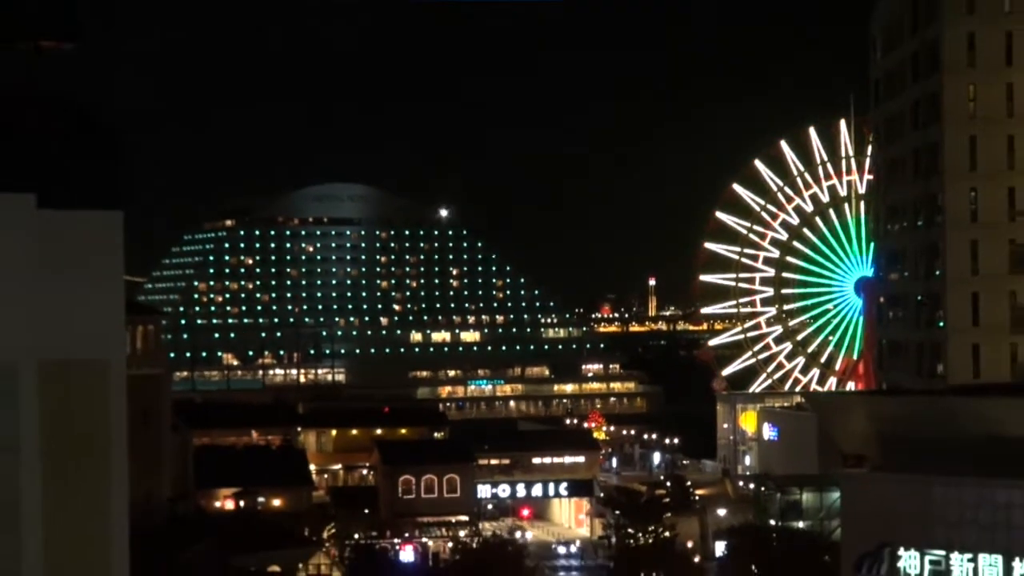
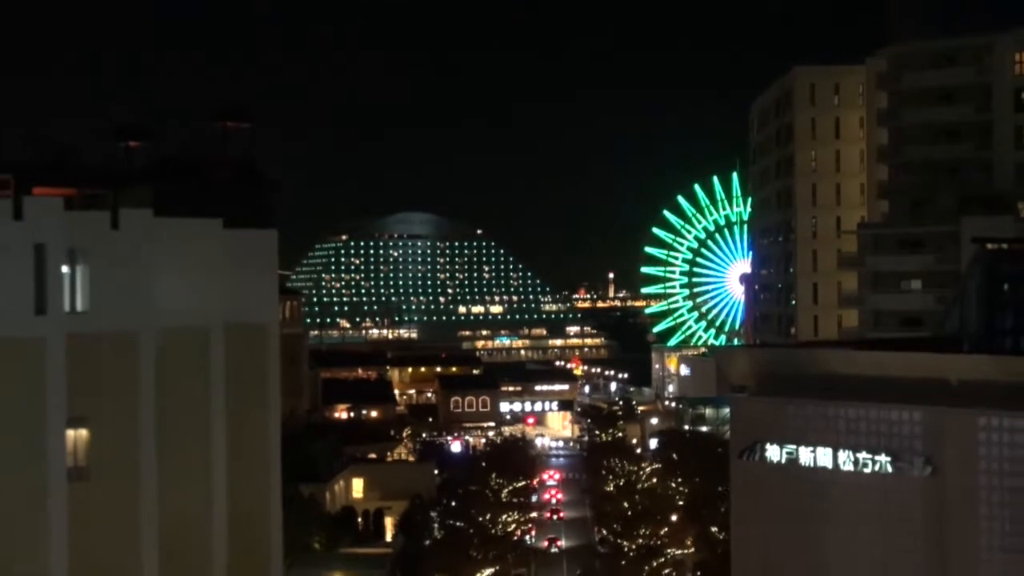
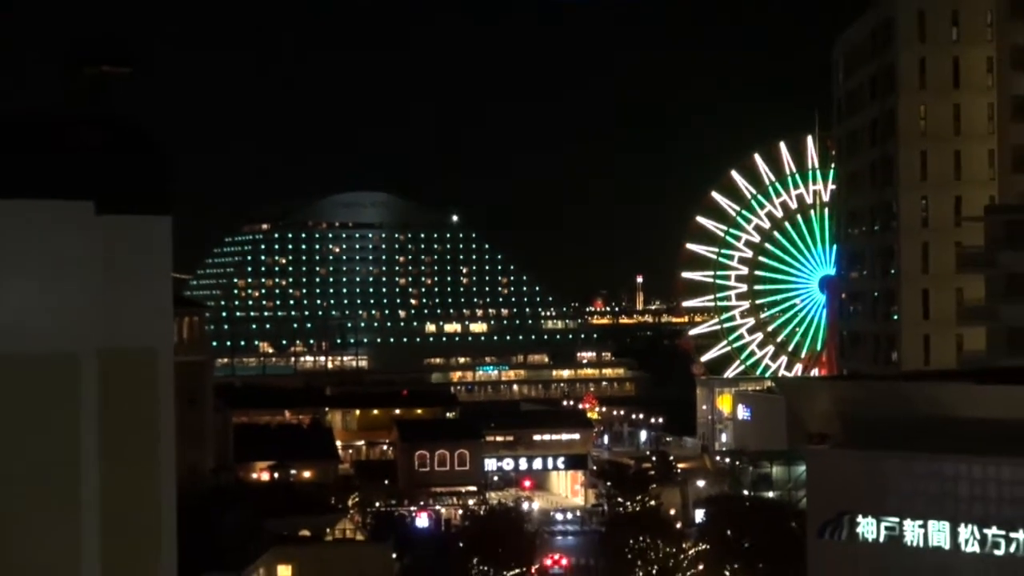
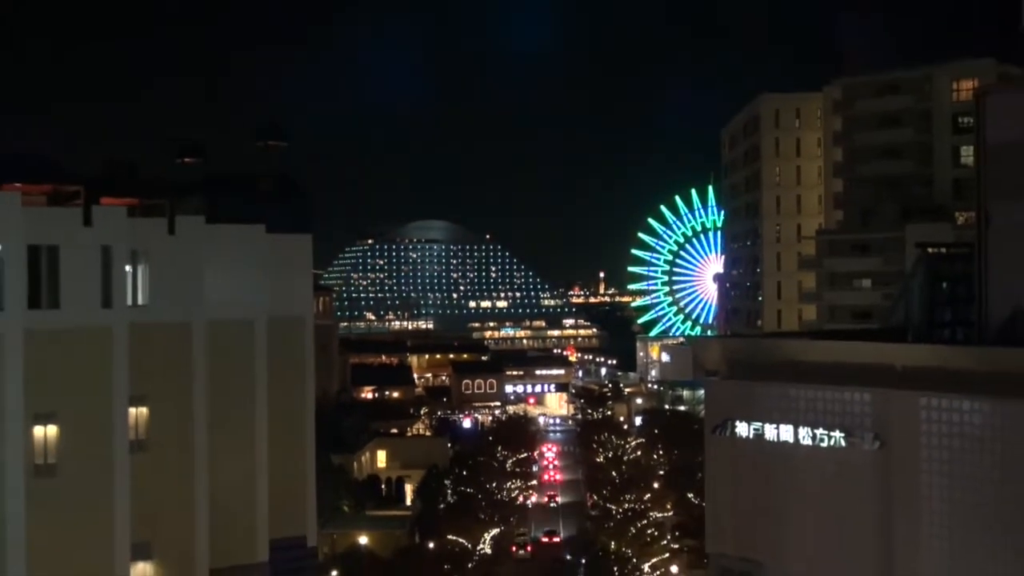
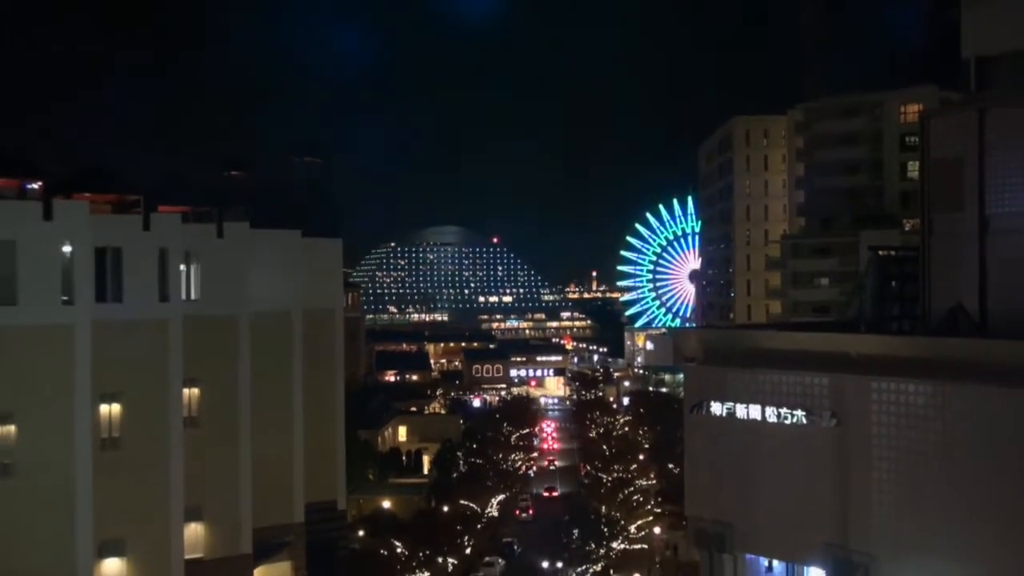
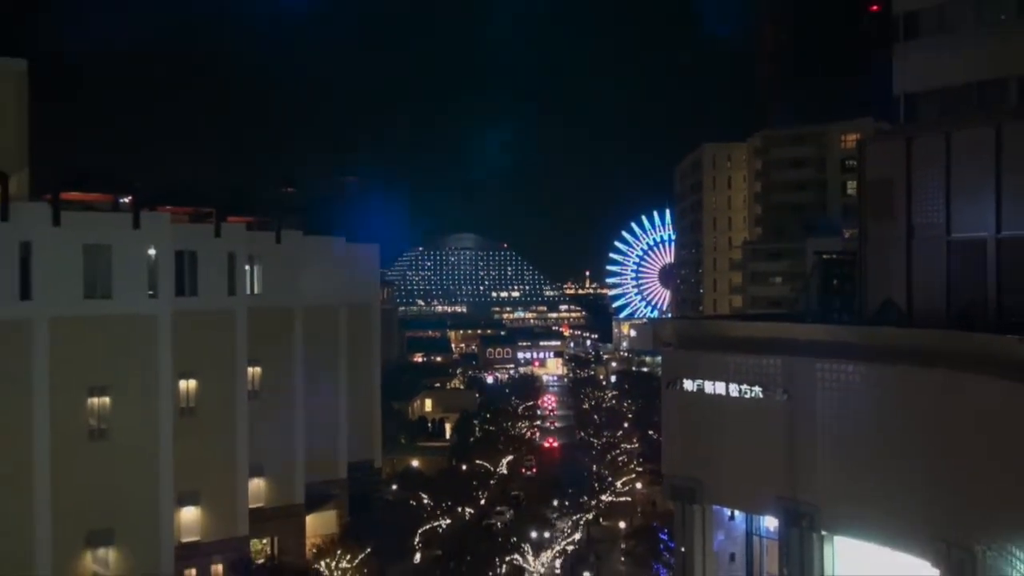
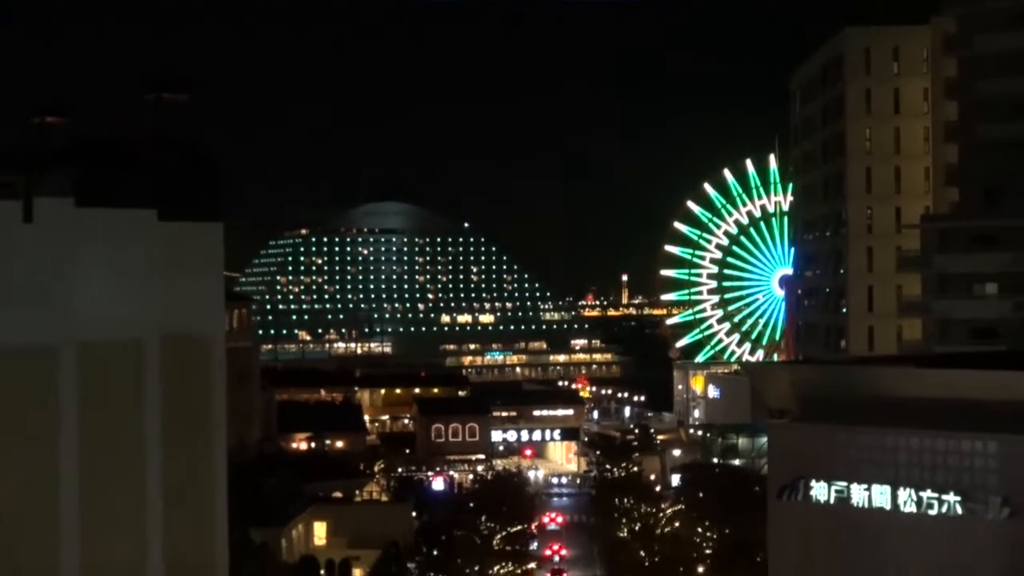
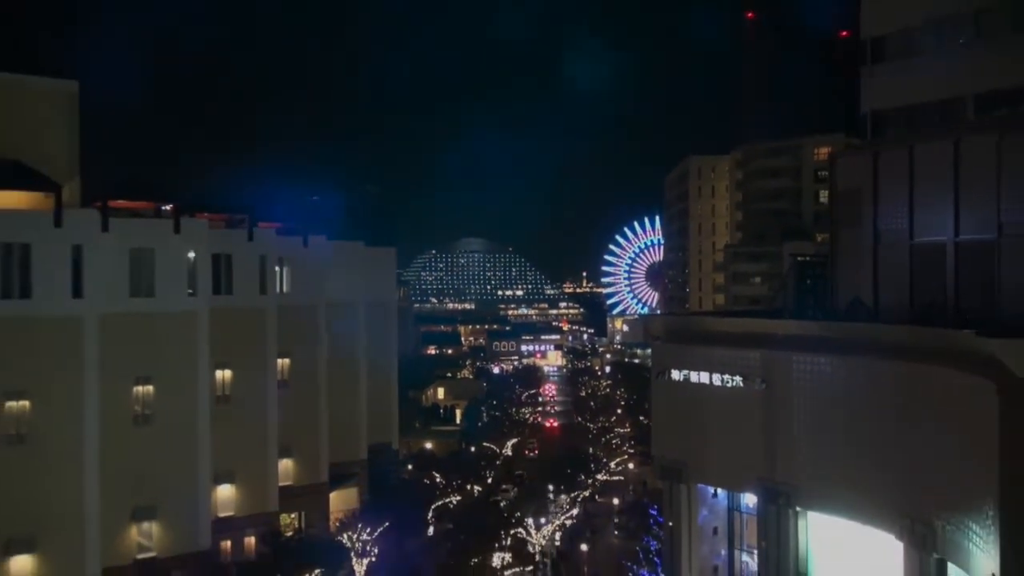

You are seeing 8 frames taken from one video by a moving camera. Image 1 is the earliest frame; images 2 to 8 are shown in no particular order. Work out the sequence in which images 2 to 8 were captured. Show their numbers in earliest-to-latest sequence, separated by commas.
3, 7, 2, 4, 5, 6, 8
